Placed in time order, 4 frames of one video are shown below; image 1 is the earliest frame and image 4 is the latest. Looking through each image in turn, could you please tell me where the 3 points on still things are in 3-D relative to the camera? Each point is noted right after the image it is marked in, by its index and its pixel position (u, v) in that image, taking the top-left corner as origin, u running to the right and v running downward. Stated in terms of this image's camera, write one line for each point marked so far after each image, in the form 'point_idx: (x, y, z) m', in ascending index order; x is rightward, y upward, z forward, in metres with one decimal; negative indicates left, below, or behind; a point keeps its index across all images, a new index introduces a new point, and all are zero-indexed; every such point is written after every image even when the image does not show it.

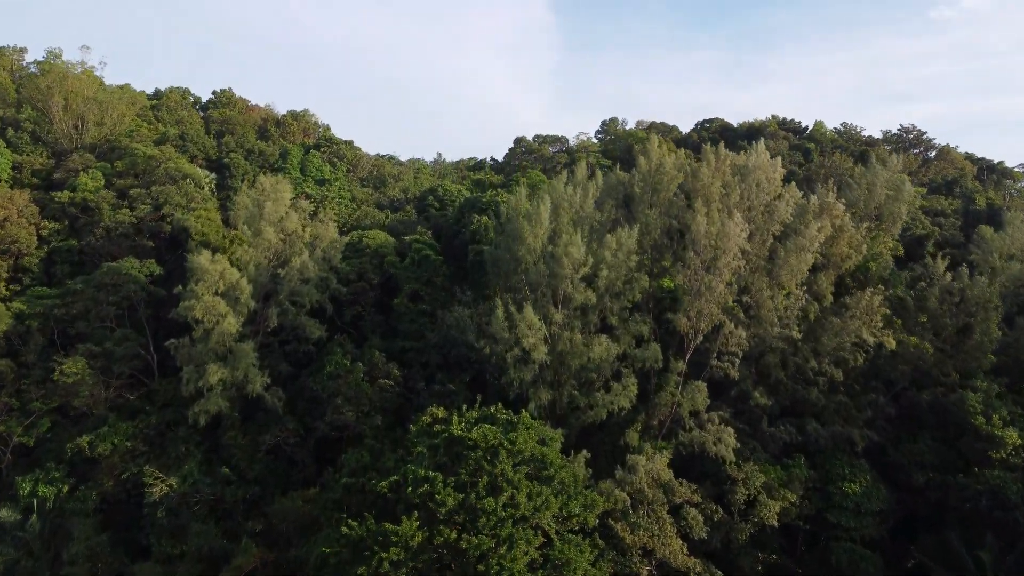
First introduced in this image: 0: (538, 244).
0: (+0.6, +1.0, +18.6) m
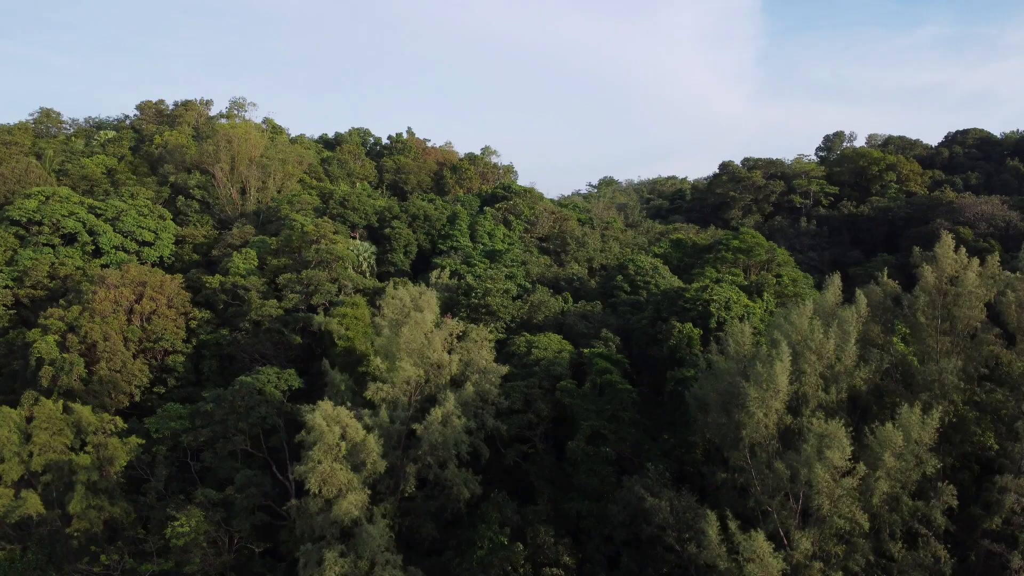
0: (+4.0, -2.0, +12.6) m
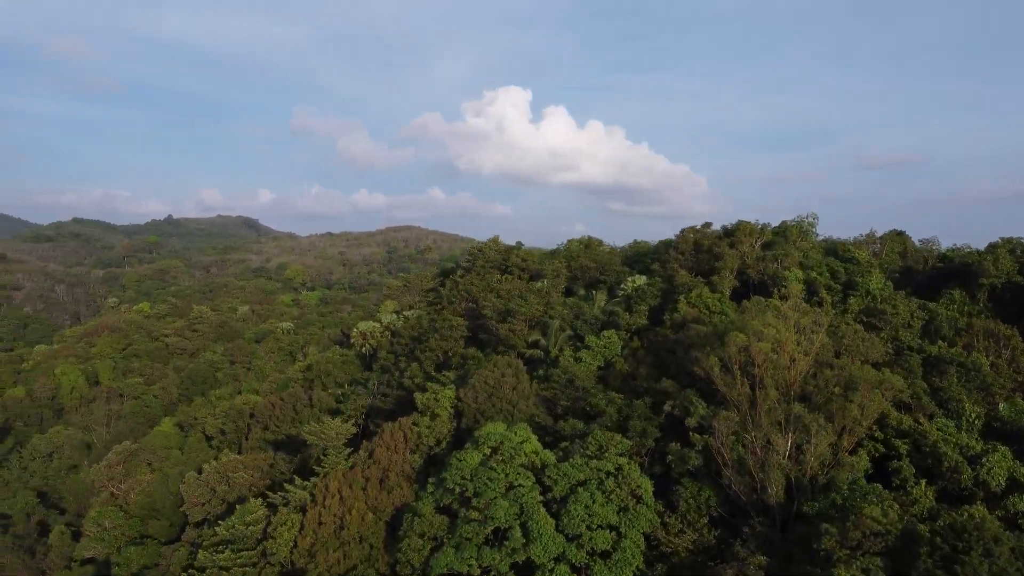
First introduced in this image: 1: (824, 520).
0: (+3.3, -9.5, -5.5) m
1: (+6.1, -4.4, +15.8) m
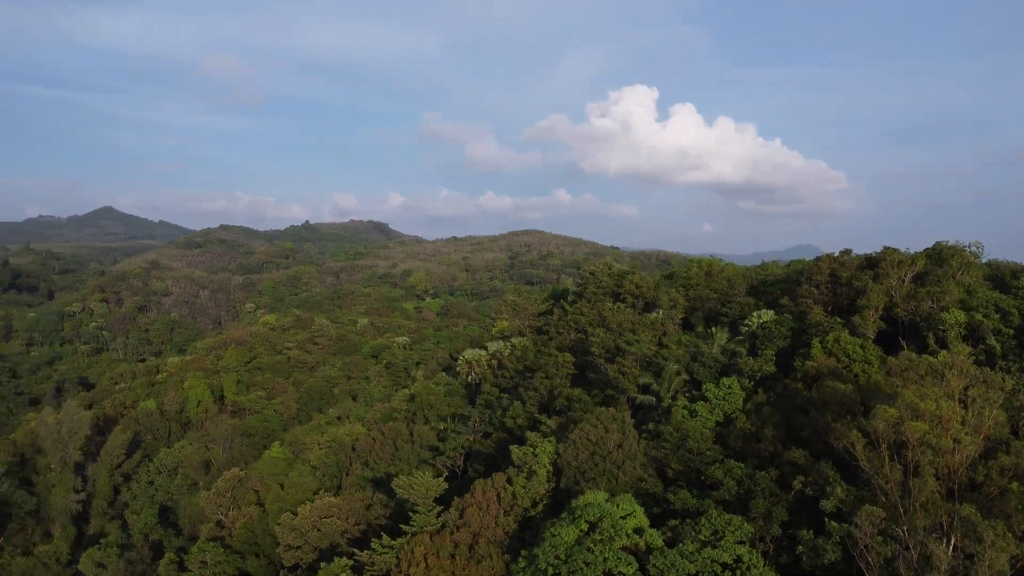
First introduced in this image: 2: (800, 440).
0: (+1.5, -10.7, -8.2) m
1: (+7.5, -5.7, +12.5) m
2: (+6.9, -3.6, +19.7) m
